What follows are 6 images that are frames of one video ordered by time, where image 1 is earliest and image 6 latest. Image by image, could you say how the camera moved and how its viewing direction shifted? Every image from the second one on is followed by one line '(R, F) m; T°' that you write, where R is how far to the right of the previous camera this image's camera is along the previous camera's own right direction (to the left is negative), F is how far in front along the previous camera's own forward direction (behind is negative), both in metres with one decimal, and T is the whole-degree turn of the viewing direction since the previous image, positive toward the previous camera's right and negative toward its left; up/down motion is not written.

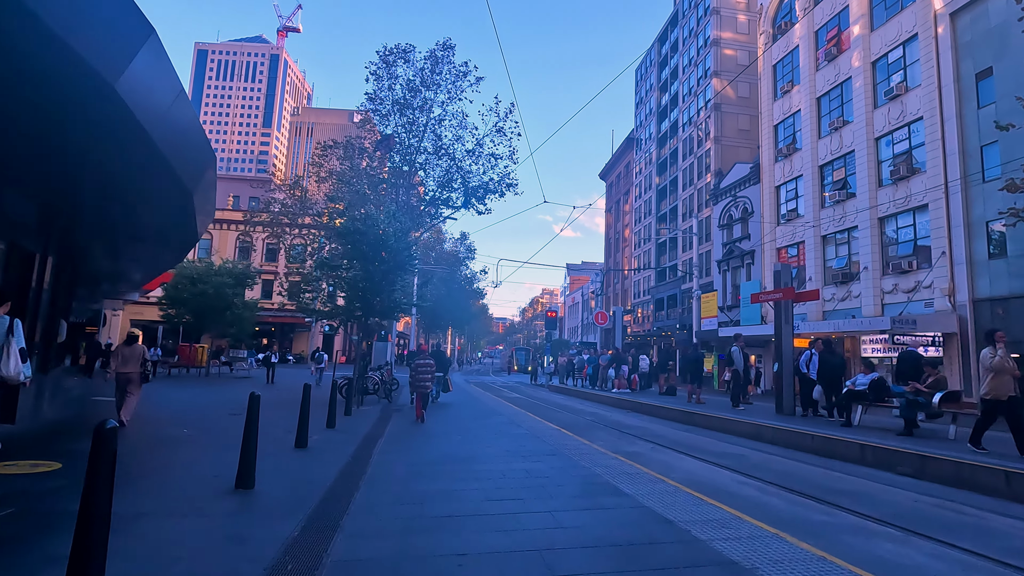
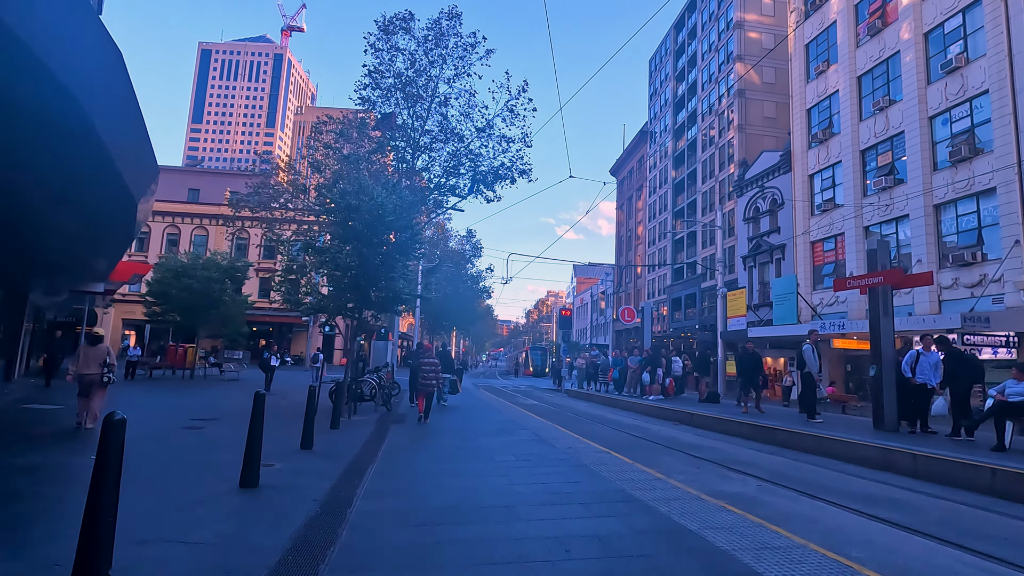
(-0.4, +2.5) m; 0°
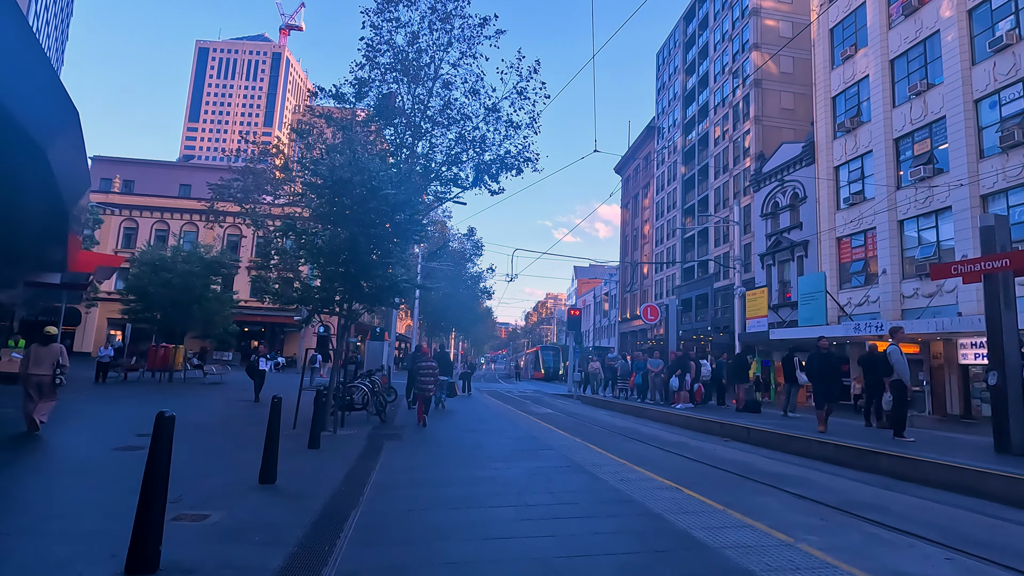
(-0.4, +2.0) m; 0°
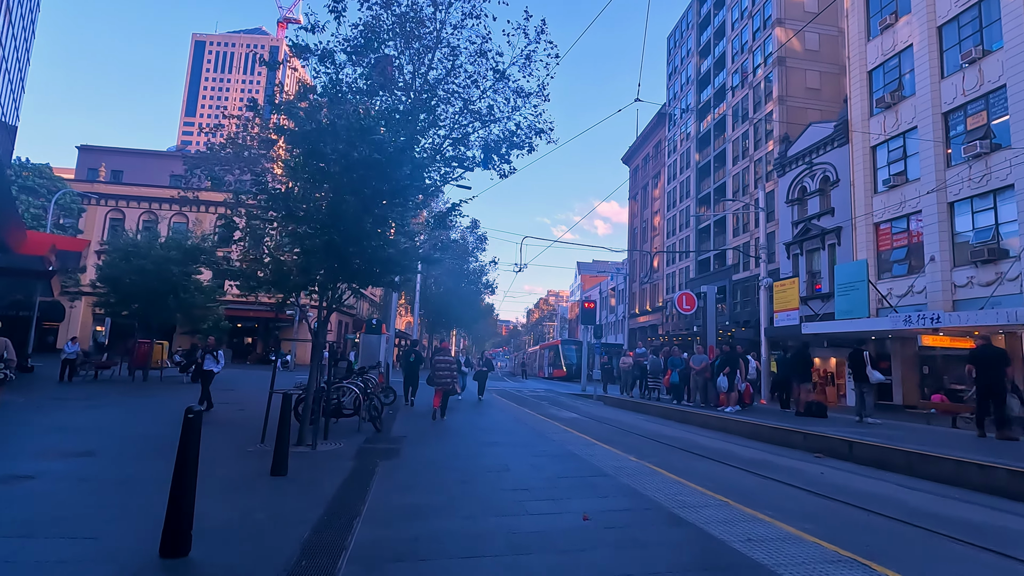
(-0.4, +2.3) m; 0°
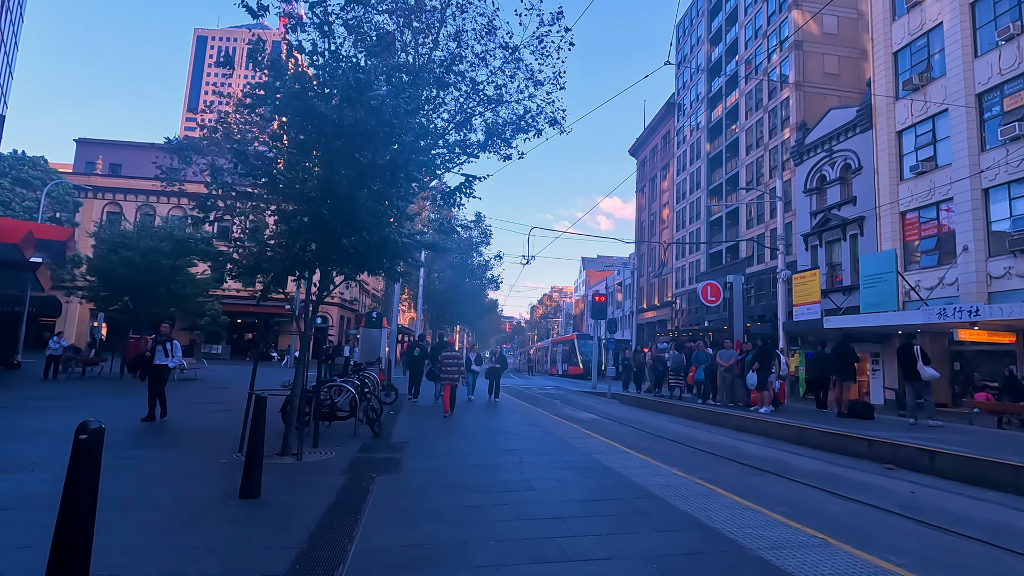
(-0.2, +1.2) m; 0°
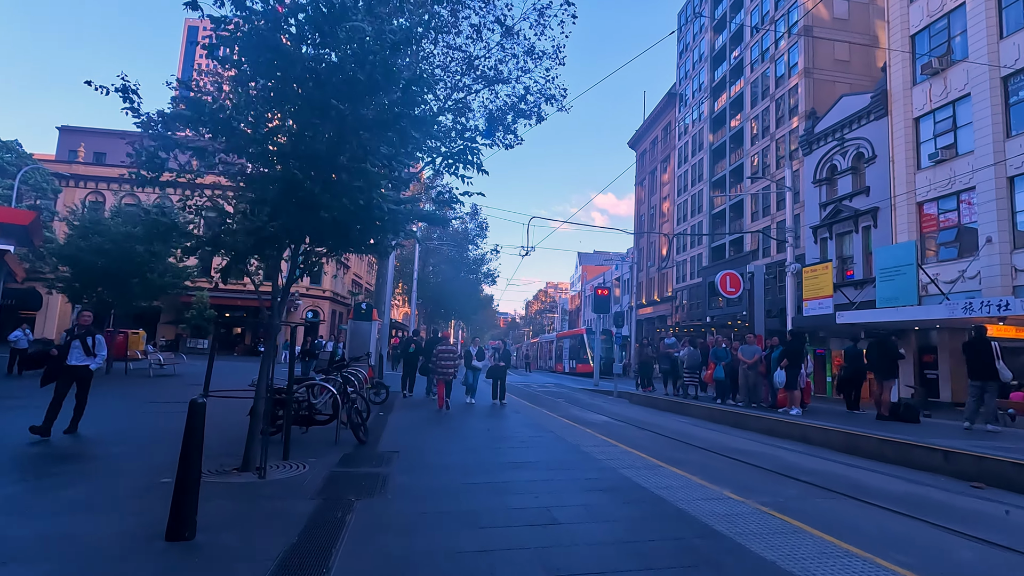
(-0.2, +1.2) m; +1°
